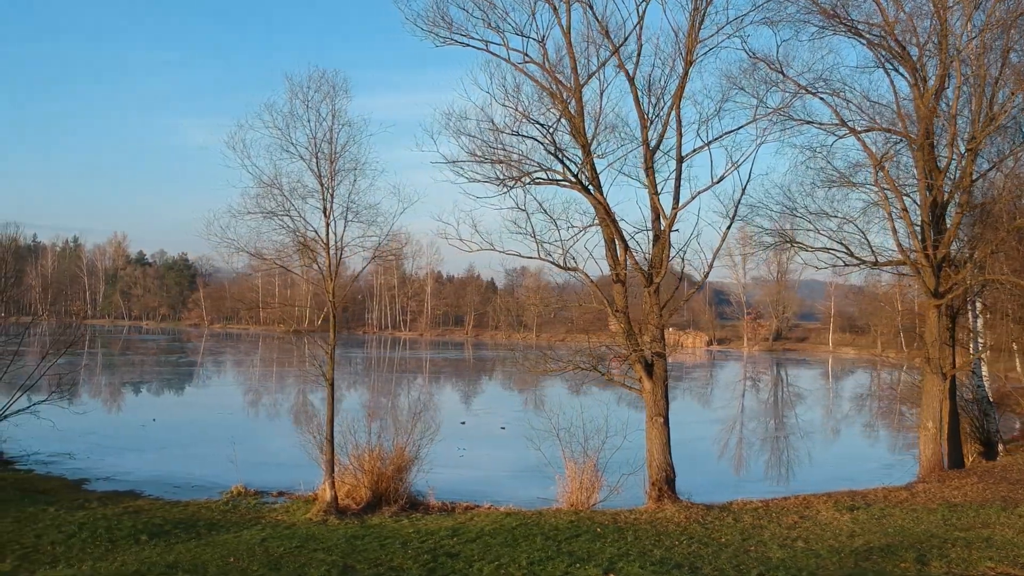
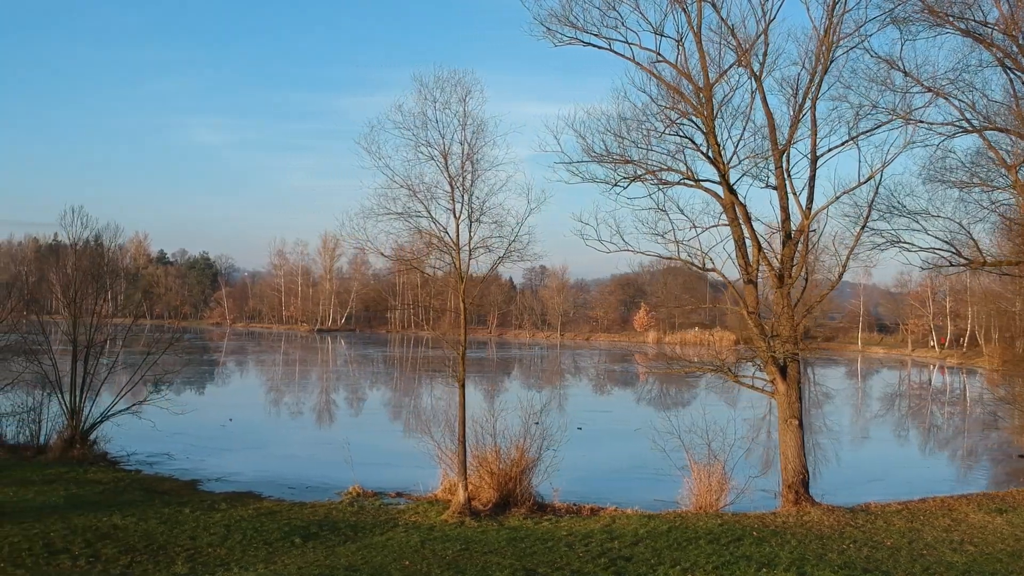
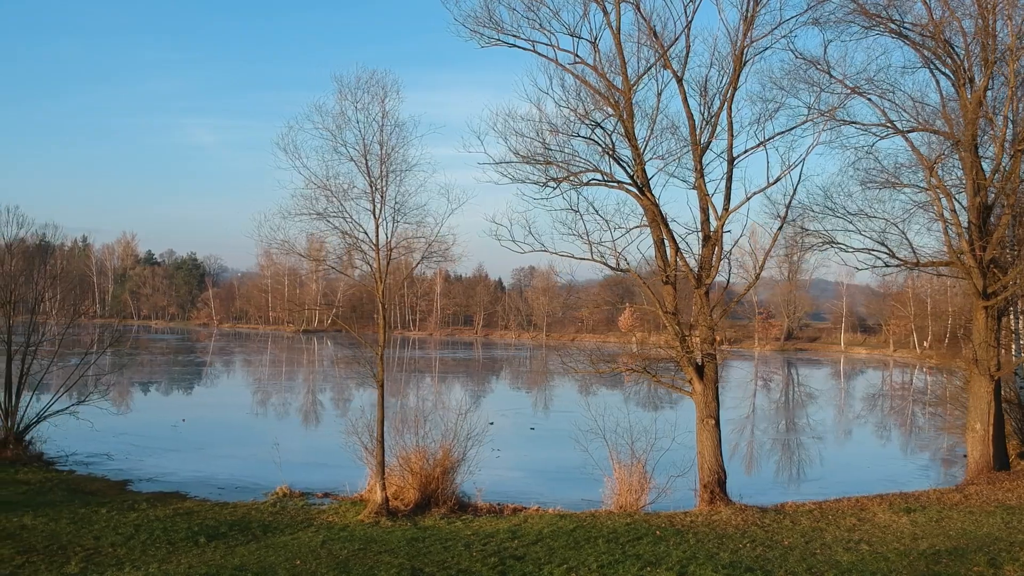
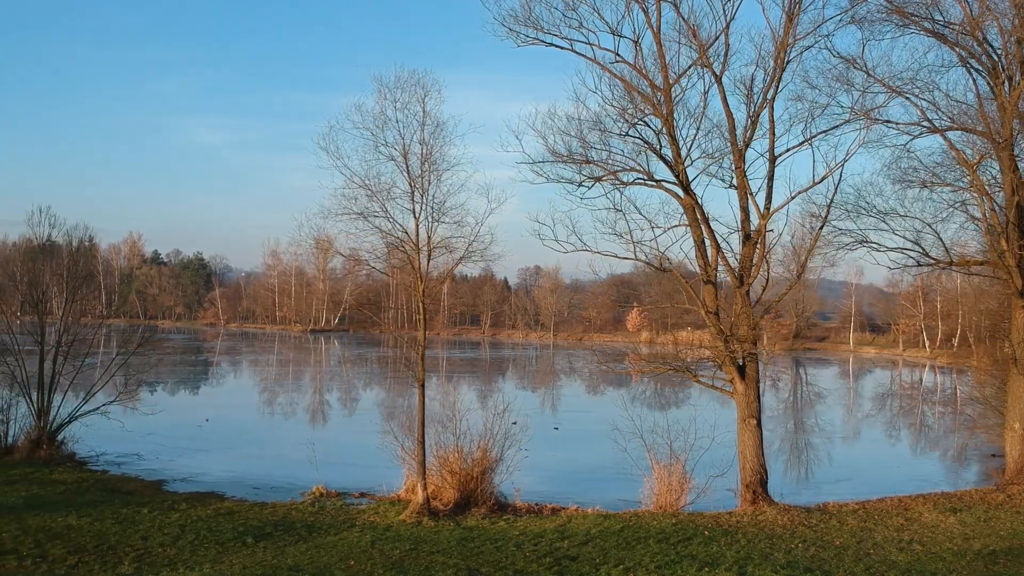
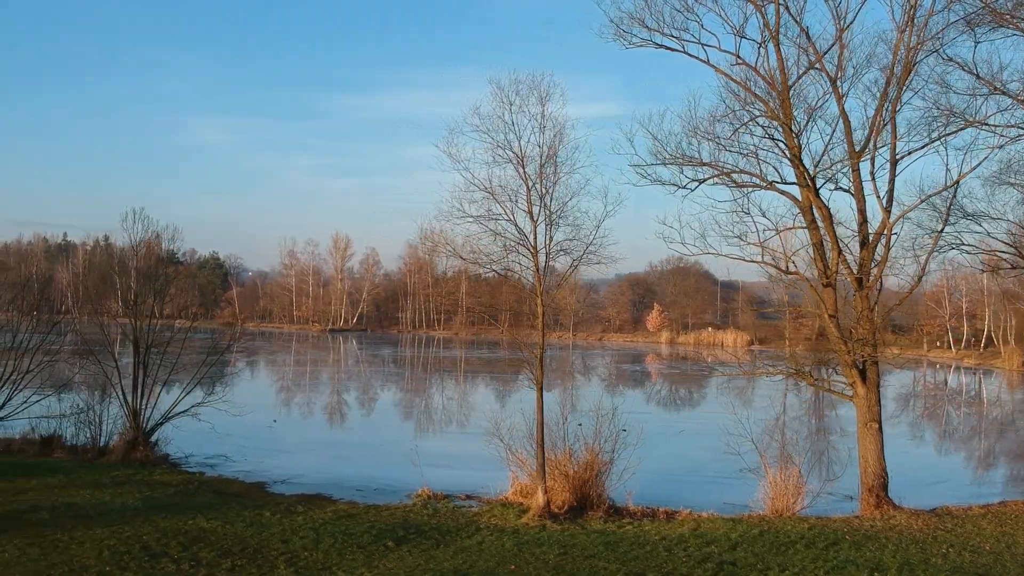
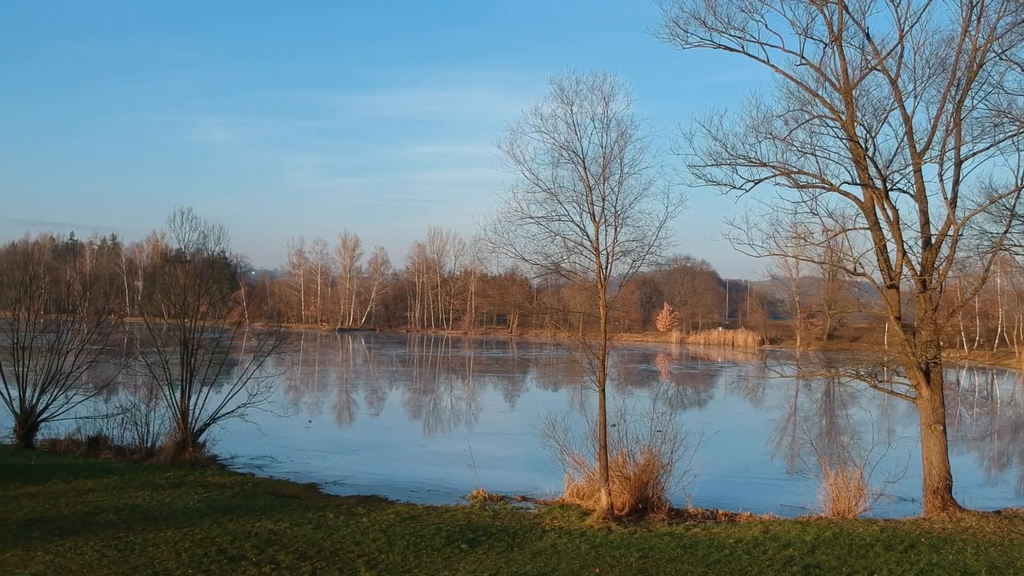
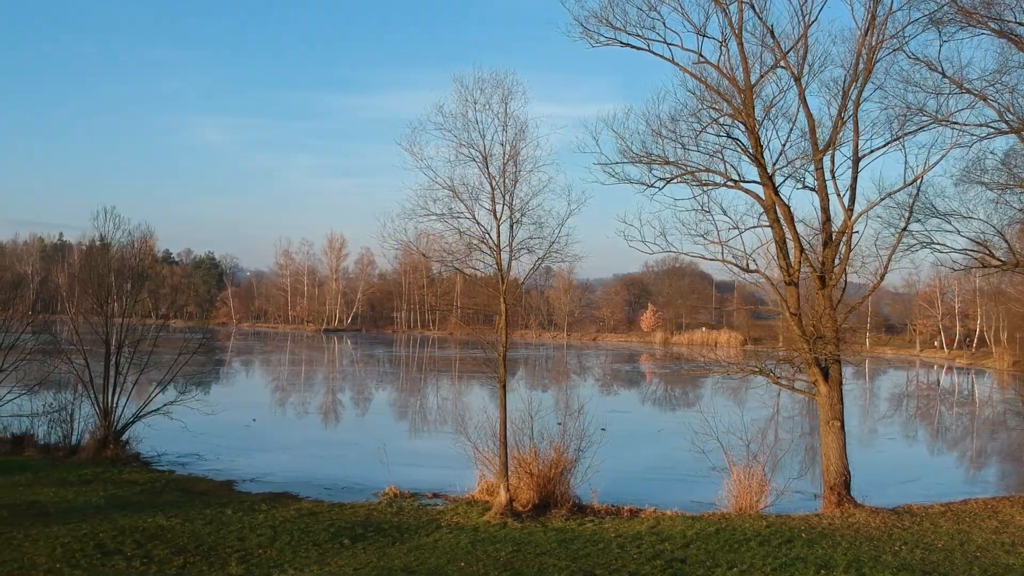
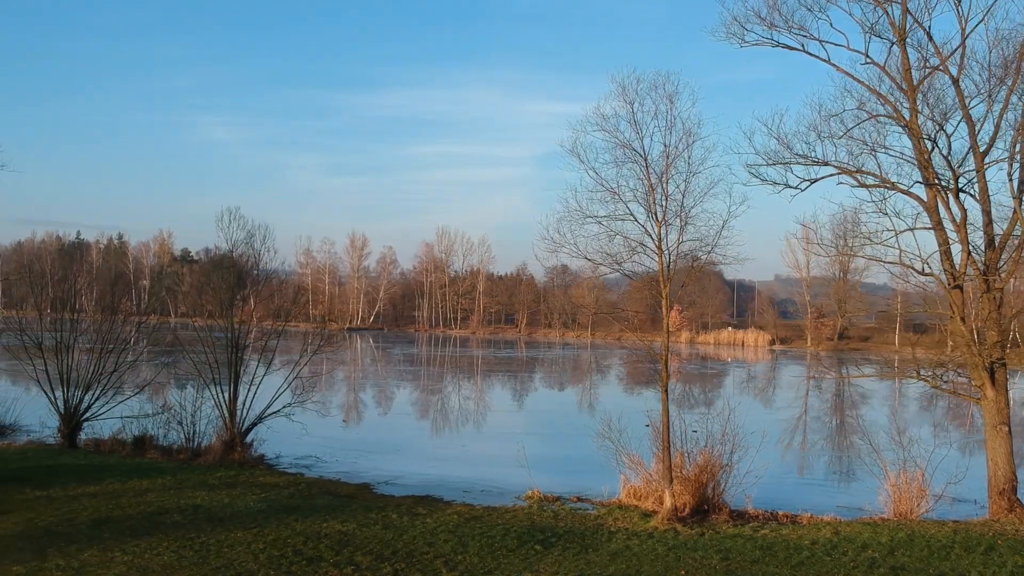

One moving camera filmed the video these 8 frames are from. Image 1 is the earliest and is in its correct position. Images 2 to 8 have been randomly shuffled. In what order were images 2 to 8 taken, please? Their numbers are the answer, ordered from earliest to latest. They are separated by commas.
3, 4, 2, 7, 5, 6, 8
